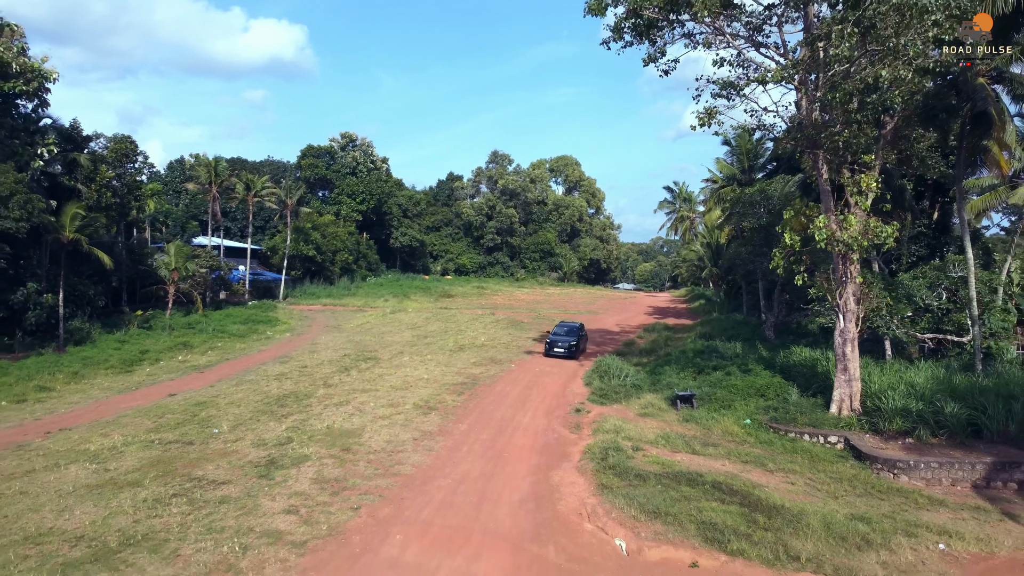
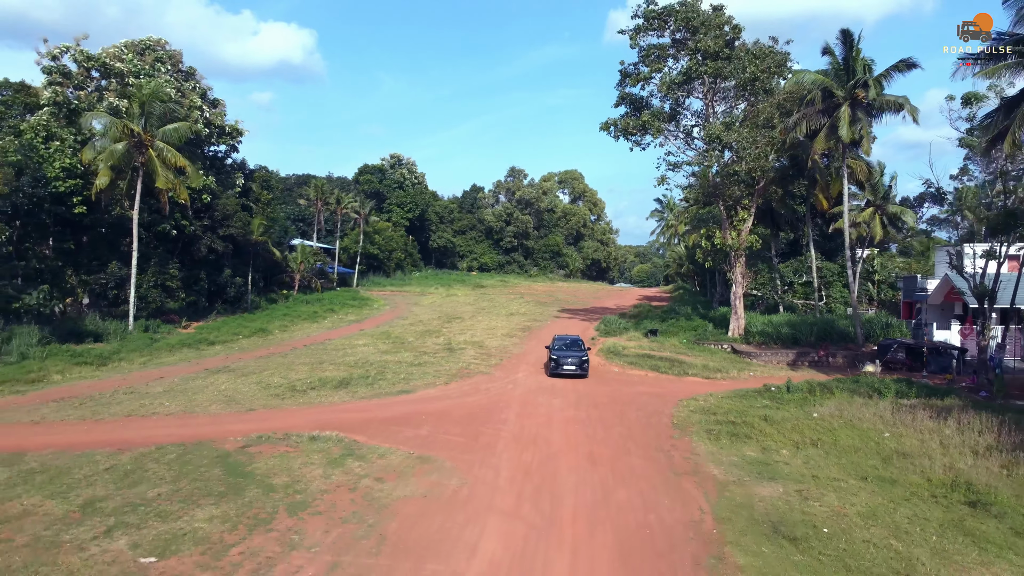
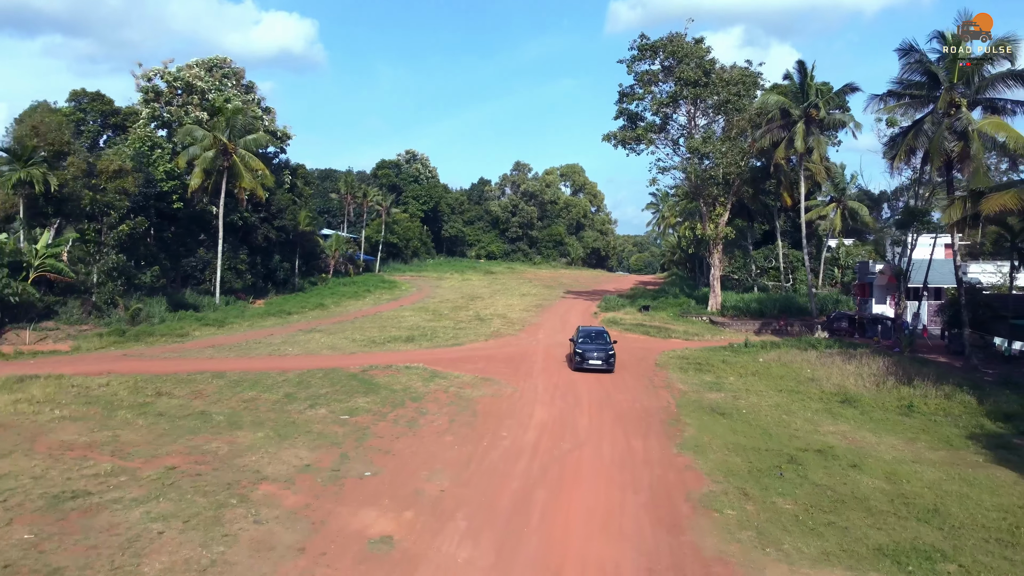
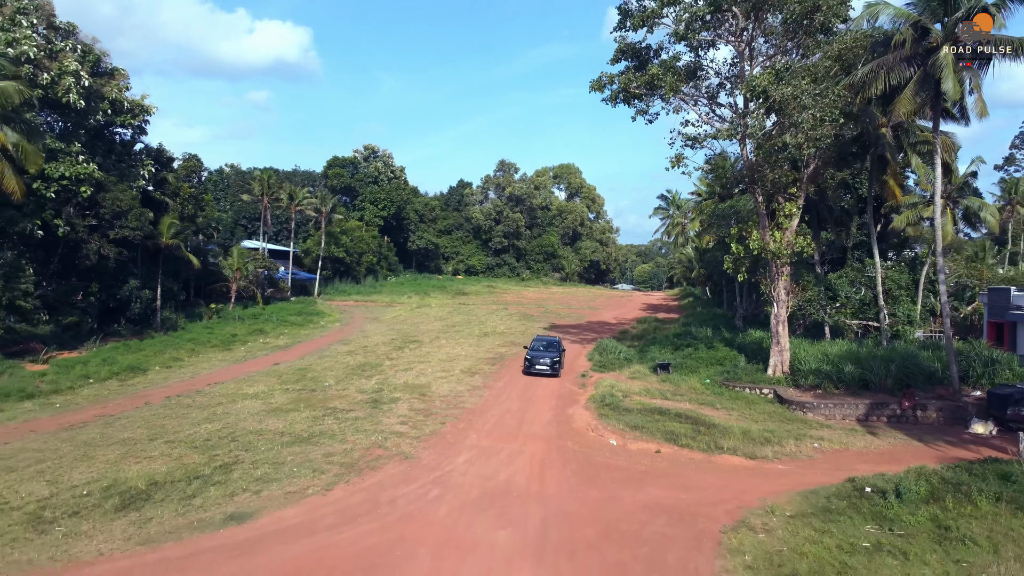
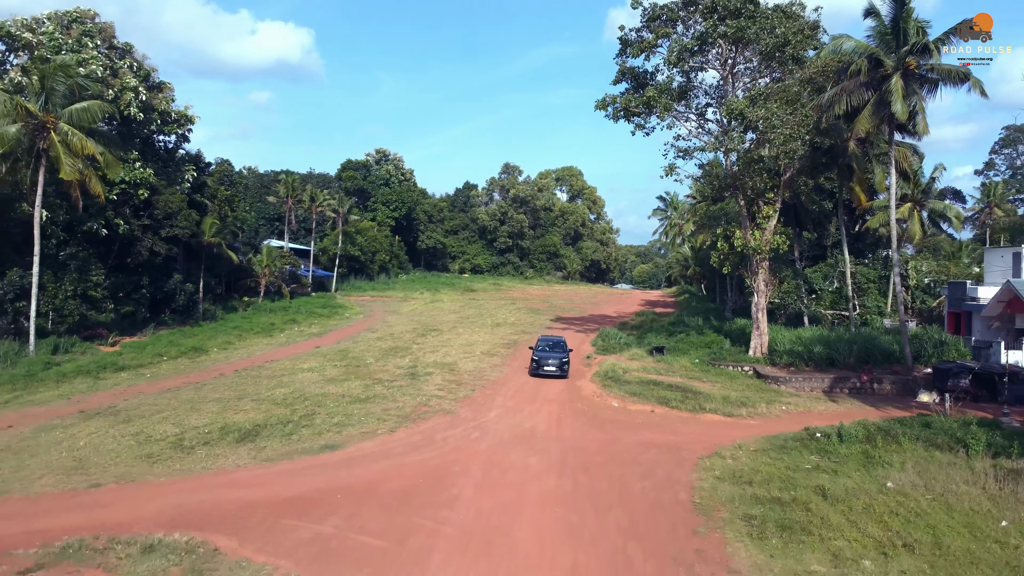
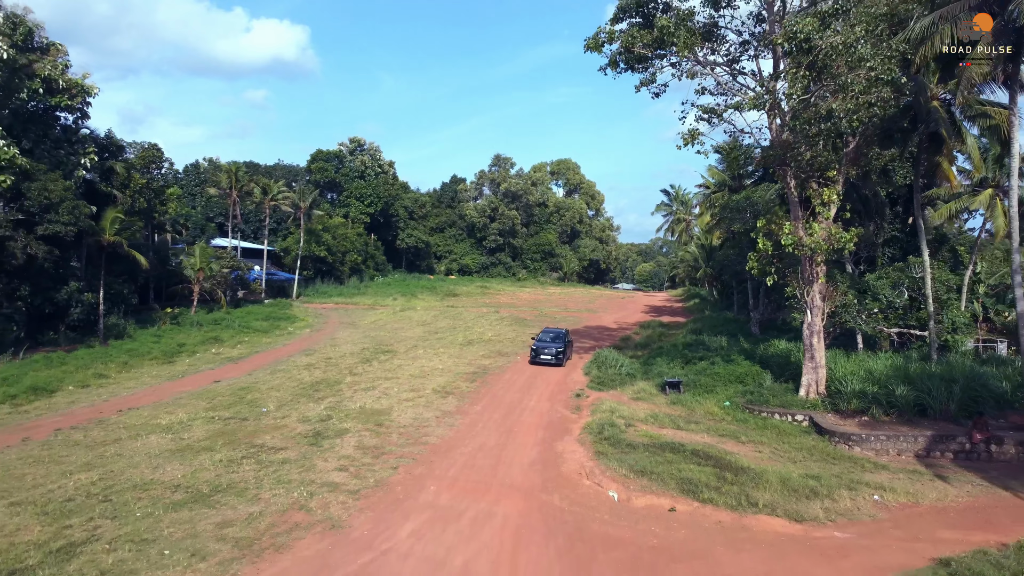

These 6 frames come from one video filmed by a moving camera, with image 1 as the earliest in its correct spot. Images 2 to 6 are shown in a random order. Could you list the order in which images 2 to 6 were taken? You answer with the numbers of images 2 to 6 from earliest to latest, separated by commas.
6, 4, 5, 2, 3
